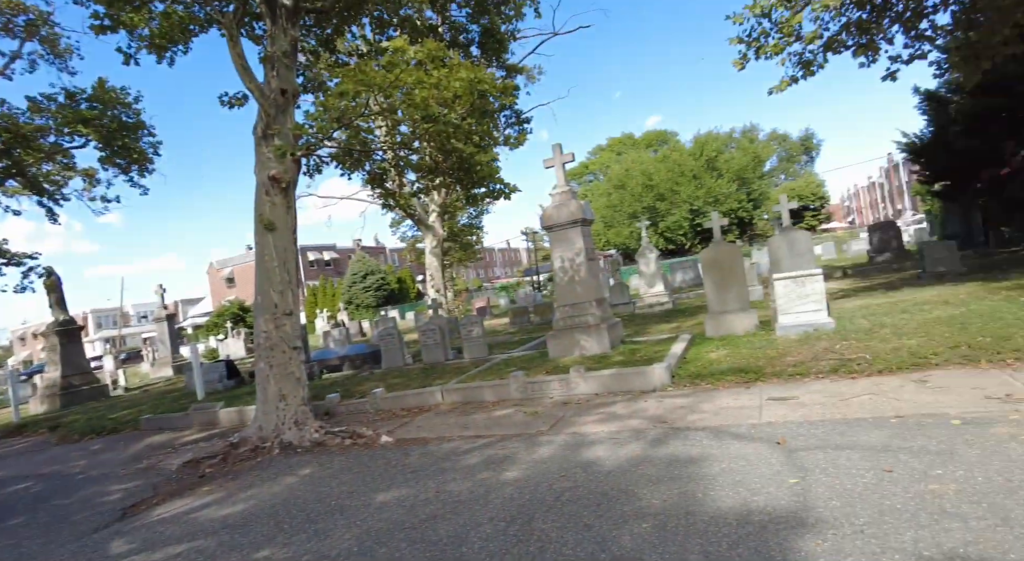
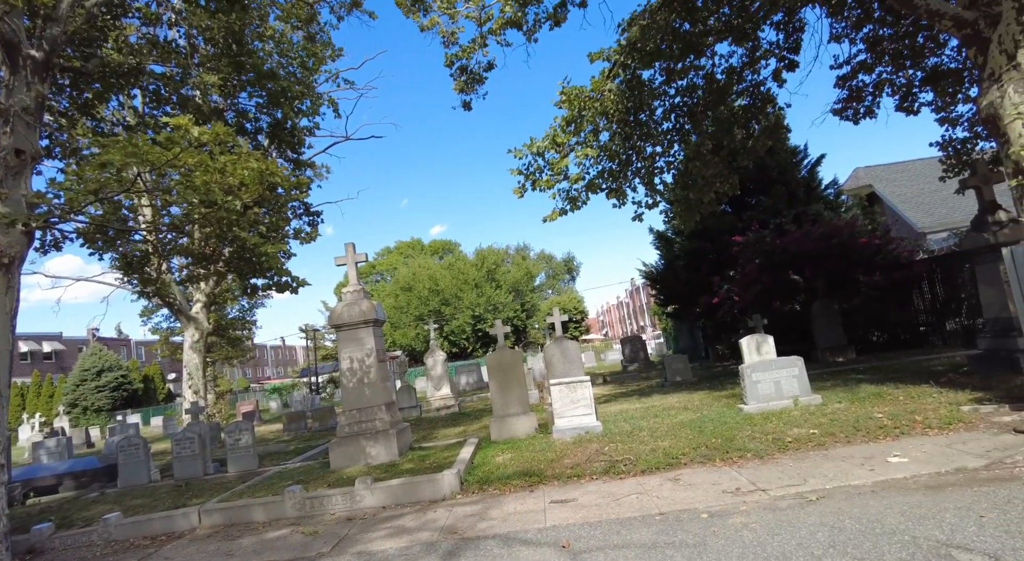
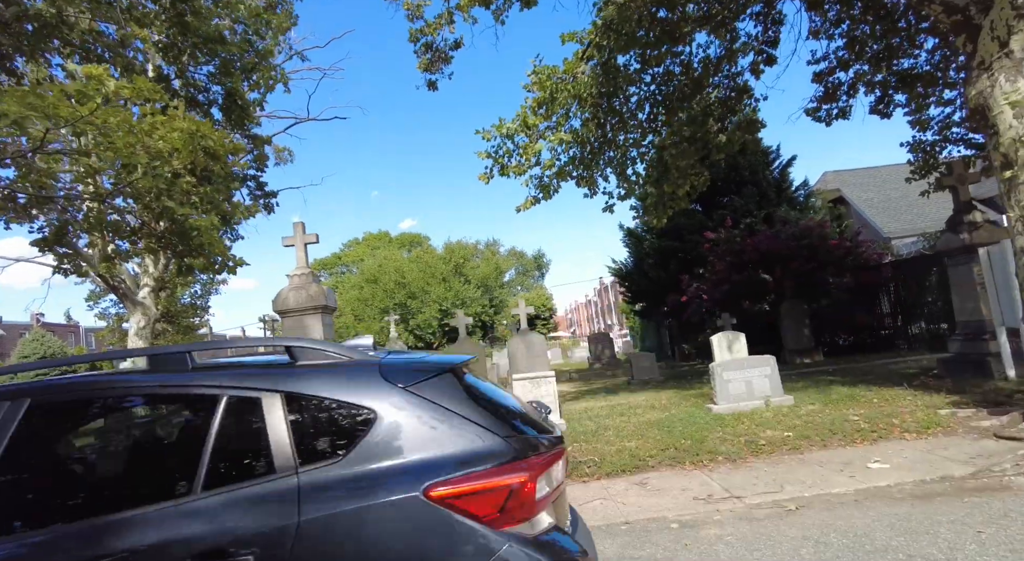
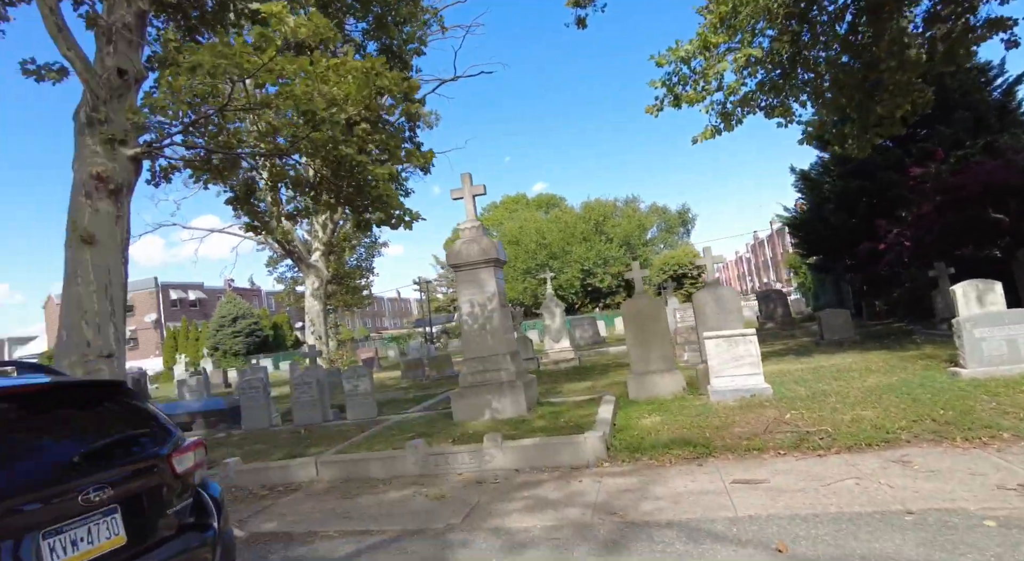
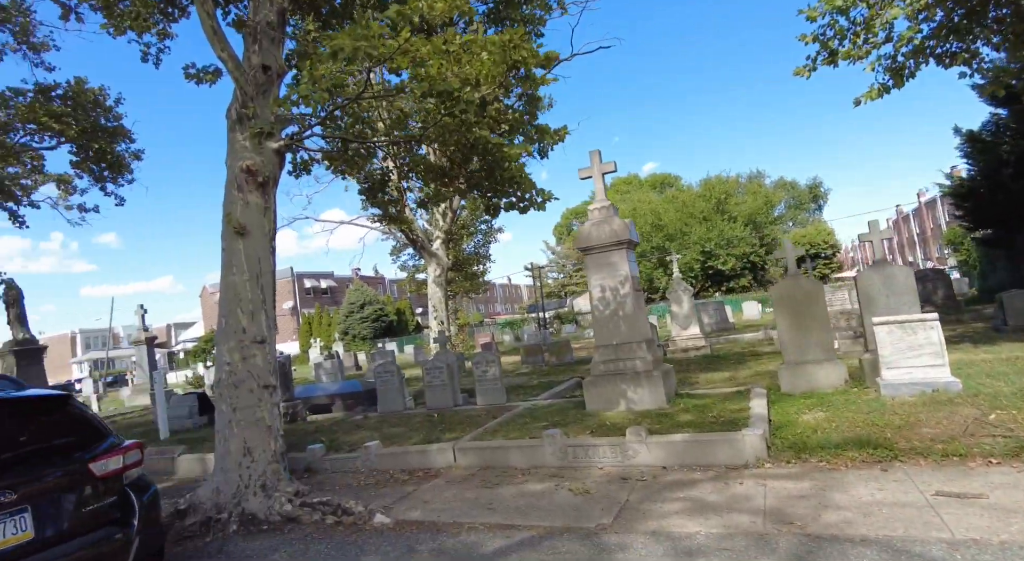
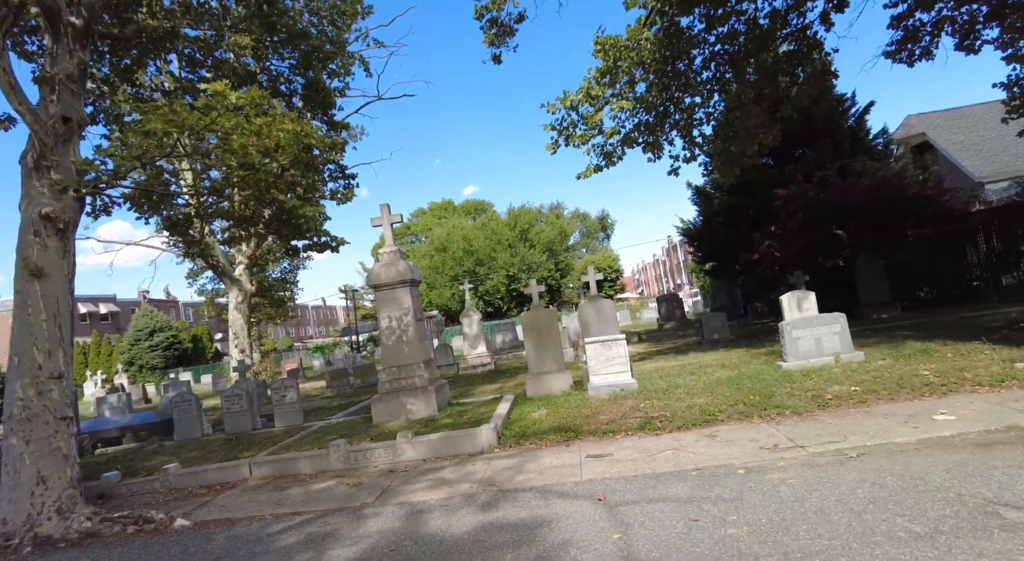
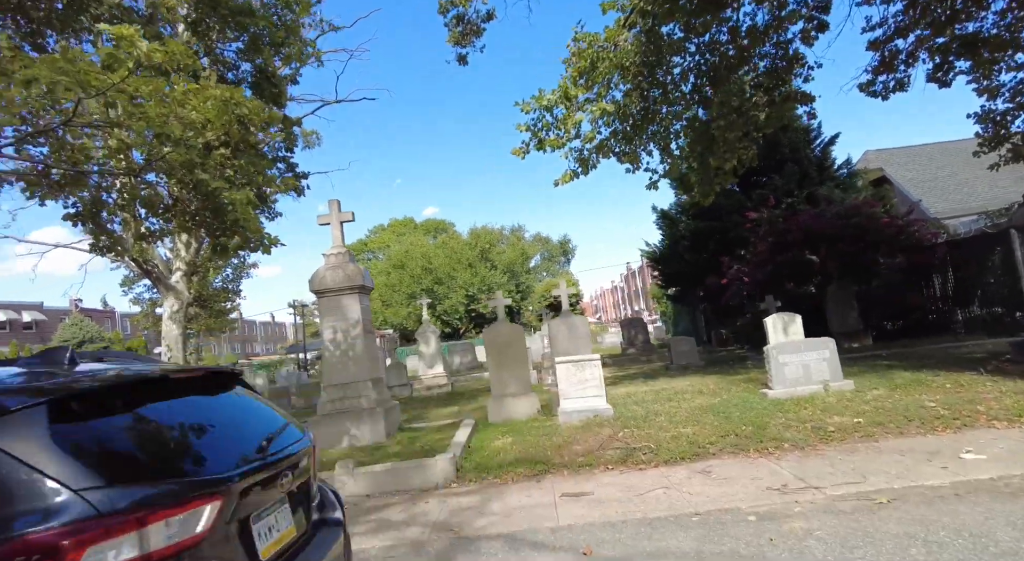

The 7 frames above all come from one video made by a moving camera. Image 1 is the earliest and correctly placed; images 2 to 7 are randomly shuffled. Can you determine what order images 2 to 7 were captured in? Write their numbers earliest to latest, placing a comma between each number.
6, 2, 3, 7, 4, 5
